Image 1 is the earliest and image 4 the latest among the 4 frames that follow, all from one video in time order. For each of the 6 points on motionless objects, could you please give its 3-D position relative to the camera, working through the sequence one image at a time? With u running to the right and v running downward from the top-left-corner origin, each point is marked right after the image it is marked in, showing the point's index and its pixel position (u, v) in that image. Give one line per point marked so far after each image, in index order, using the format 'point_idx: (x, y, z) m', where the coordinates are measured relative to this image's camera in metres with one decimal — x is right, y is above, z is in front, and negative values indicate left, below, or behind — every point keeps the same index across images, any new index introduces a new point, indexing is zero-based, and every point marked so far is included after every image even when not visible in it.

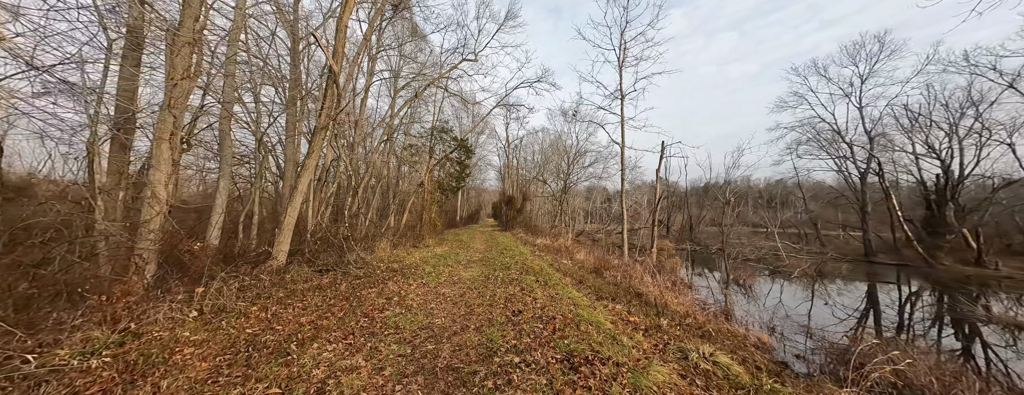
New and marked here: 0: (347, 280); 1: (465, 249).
0: (-3.0, -1.5, +5.1) m
1: (-2.0, -2.3, +12.3) m
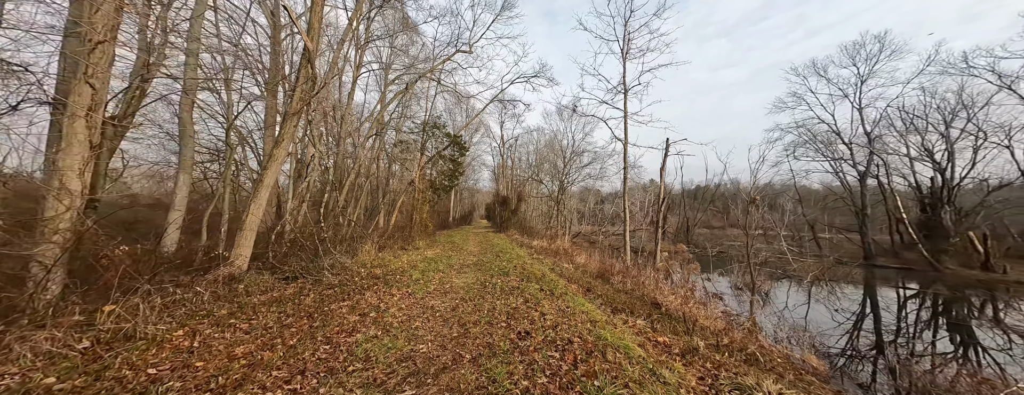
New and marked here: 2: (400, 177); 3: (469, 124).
0: (-3.0, -1.4, +4.3) m
1: (-2.2, -2.2, +11.5) m
2: (-6.4, +1.1, +16.0) m
3: (-2.7, +4.8, +18.3) m
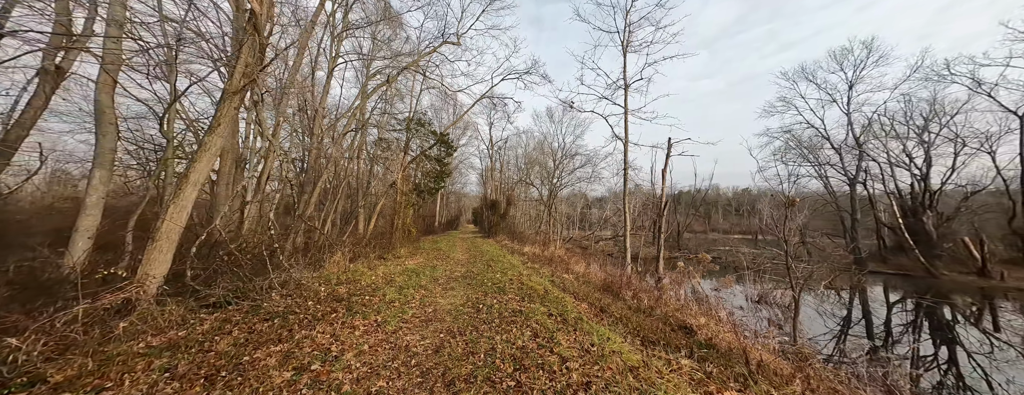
0: (-3.0, -1.4, +3.1) m
1: (-2.5, -2.3, +10.4) m
2: (-6.9, +1.0, +14.7) m
3: (-3.3, +4.6, +17.2) m
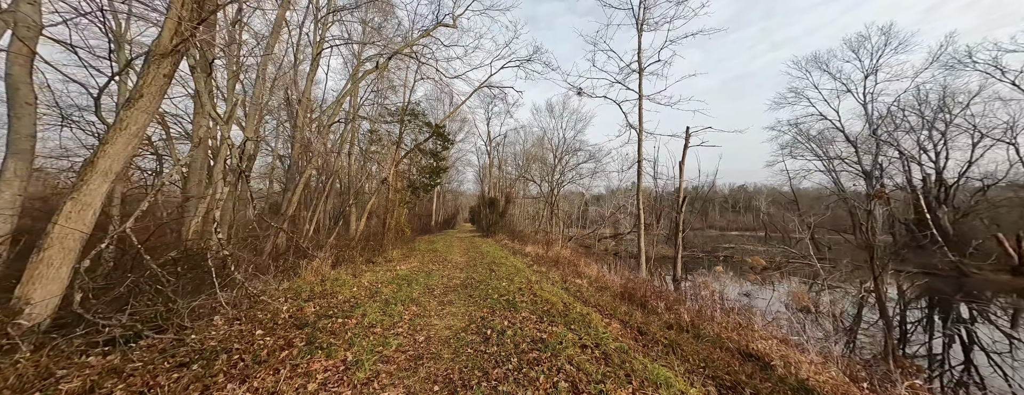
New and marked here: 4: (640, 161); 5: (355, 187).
0: (-2.8, -1.4, +2.1) m
1: (-2.4, -2.2, +9.4) m
2: (-6.8, +1.1, +13.6) m
3: (-3.3, +4.7, +16.1) m
4: (+4.6, +1.3, +10.0) m
5: (-7.2, +0.5, +13.0) m
